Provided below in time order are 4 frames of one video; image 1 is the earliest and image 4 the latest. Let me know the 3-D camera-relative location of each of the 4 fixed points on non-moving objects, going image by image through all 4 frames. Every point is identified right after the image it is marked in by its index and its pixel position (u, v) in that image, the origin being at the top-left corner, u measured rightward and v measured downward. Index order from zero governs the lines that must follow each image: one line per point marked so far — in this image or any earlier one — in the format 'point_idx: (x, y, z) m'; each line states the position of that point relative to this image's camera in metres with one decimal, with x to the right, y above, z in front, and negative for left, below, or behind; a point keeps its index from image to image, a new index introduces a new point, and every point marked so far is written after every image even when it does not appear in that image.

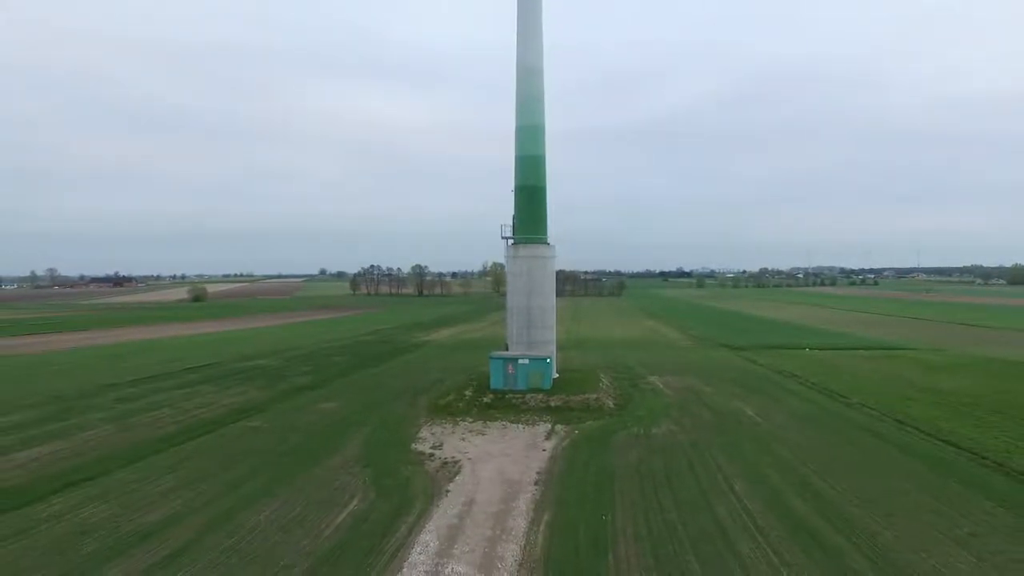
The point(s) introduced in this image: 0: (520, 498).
0: (+0.1, -3.9, +11.9) m
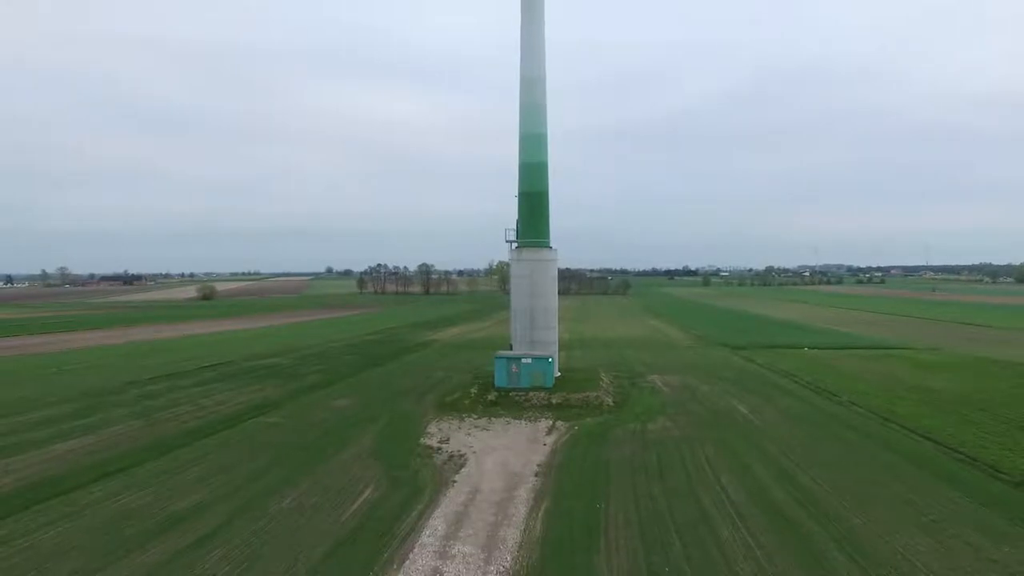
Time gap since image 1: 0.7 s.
0: (+0.2, -4.0, +12.8) m
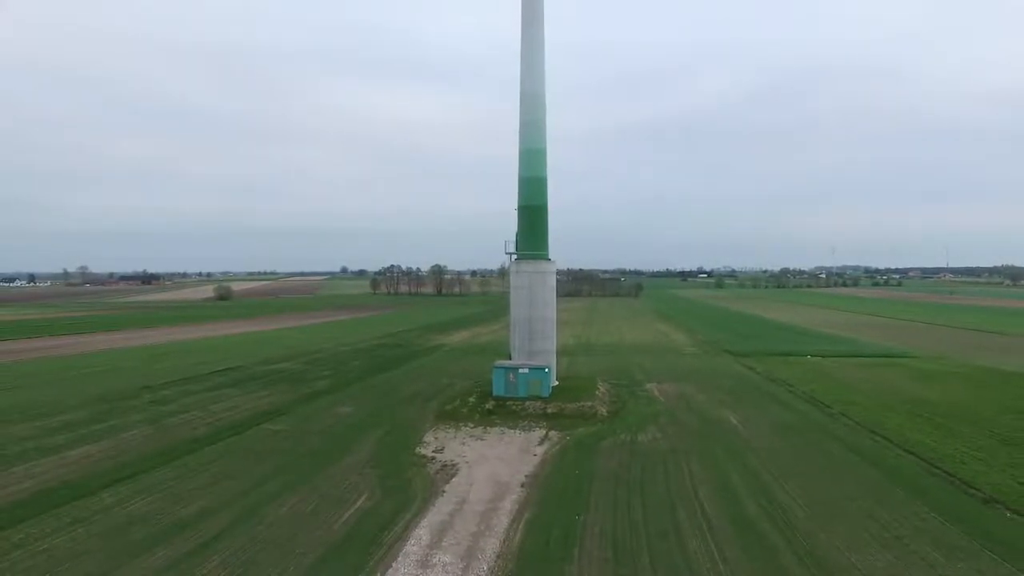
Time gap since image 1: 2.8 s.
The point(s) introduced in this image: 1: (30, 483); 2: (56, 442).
0: (-0.1, -4.4, +13.3) m
1: (-11.2, -4.5, +14.8) m
2: (-13.0, -4.4, +18.2) m
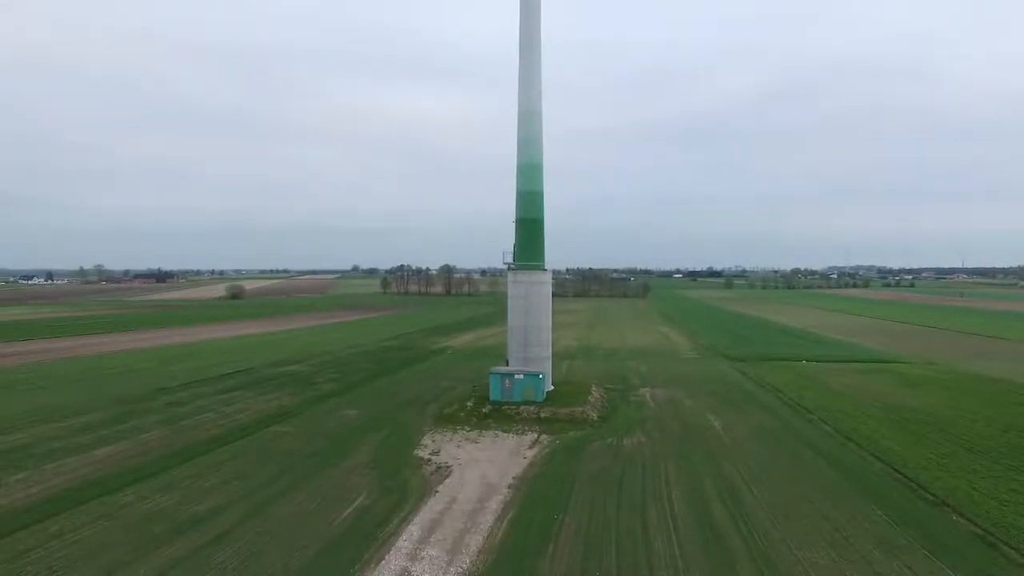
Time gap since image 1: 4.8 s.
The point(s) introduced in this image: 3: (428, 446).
0: (-0.4, -4.8, +14.4) m
1: (-11.5, -4.8, +16.1) m
2: (-13.2, -4.7, +19.5) m
3: (-2.5, -4.8, +19.2) m
